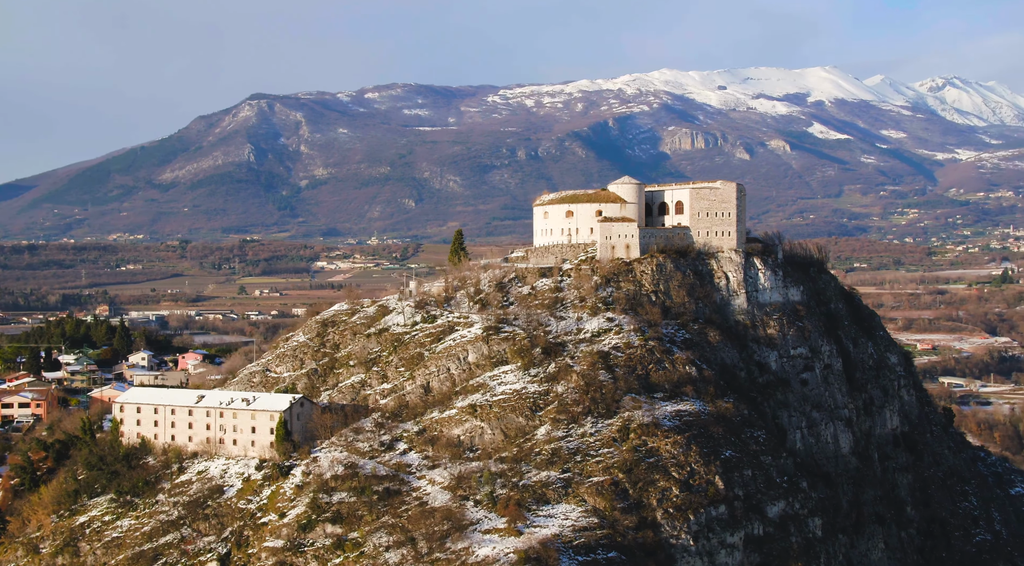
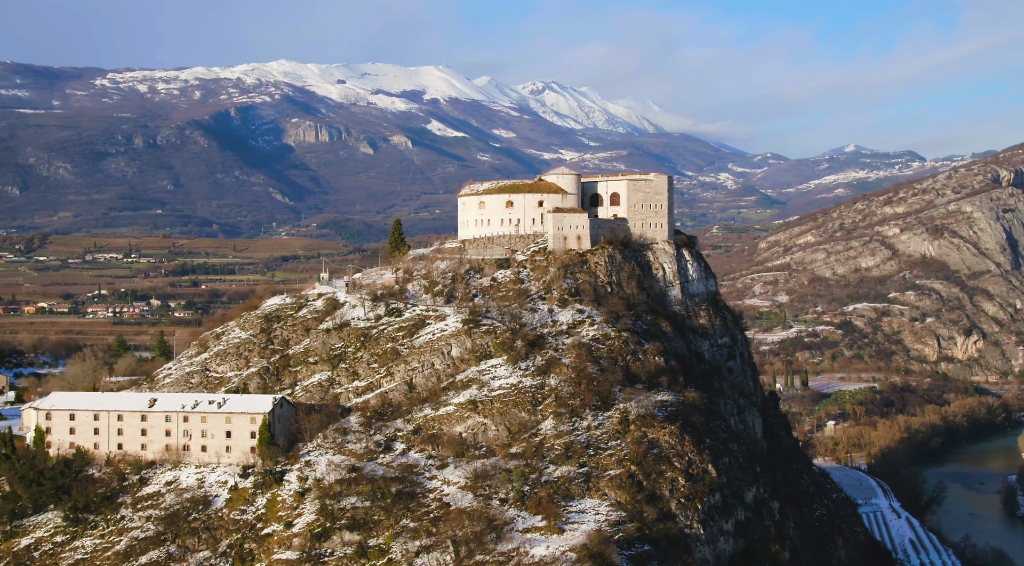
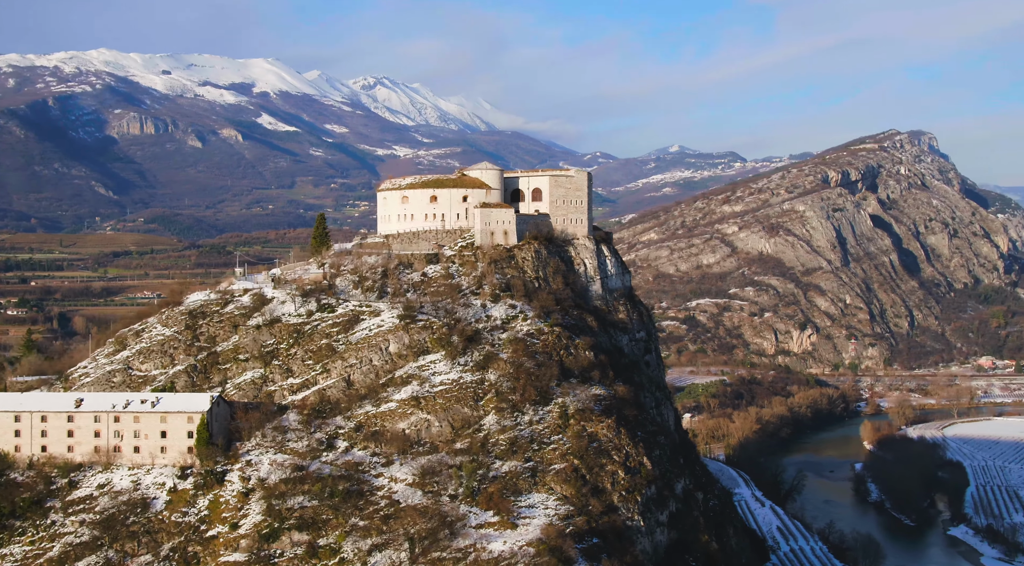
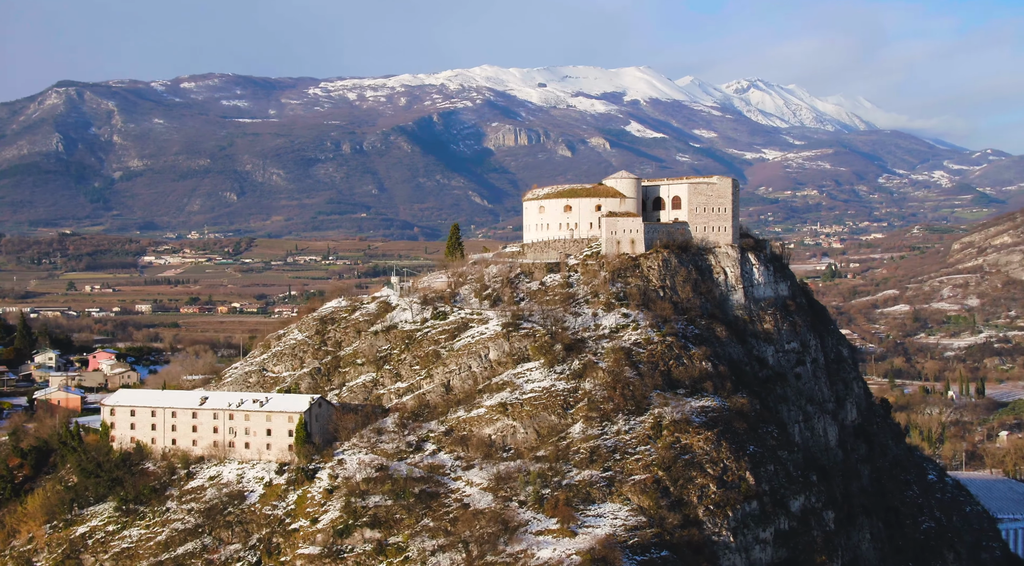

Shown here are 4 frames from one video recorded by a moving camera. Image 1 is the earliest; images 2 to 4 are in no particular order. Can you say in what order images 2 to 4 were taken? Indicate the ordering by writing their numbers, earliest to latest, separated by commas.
4, 2, 3
